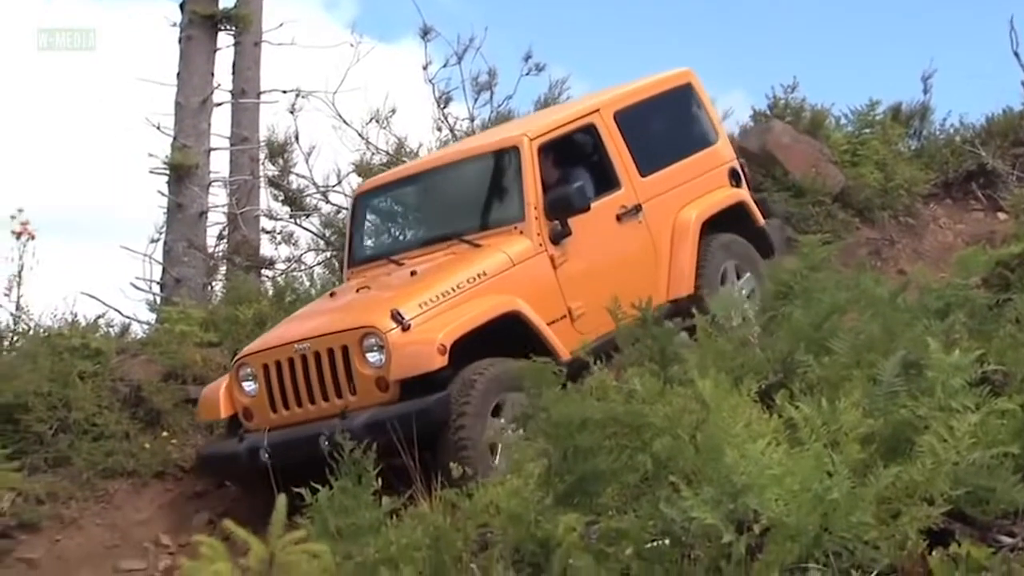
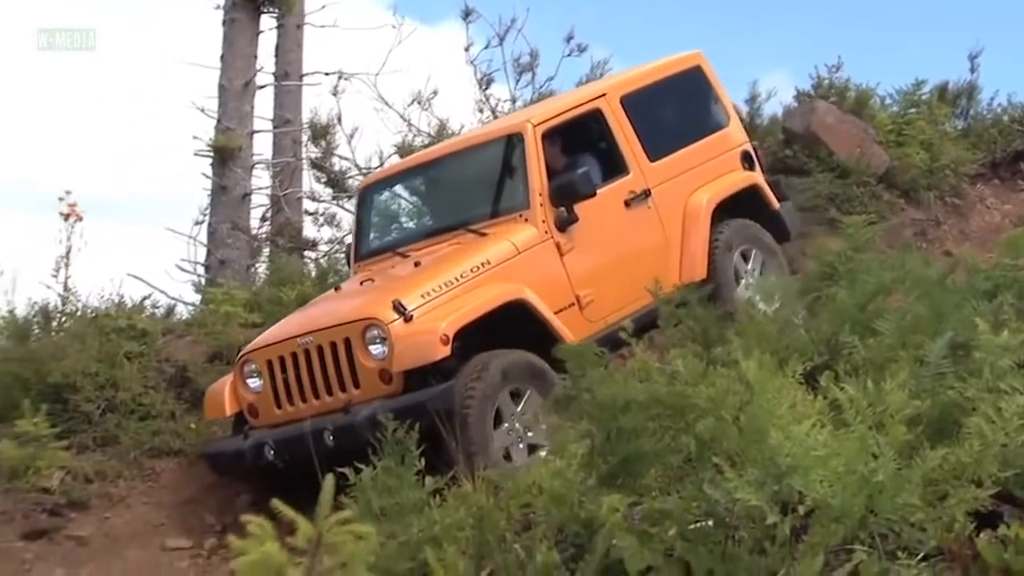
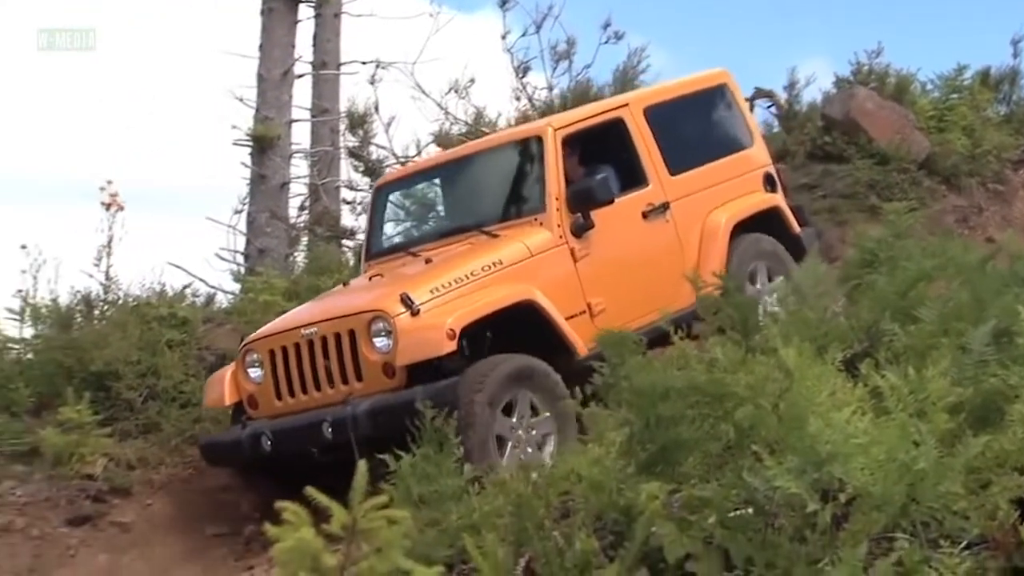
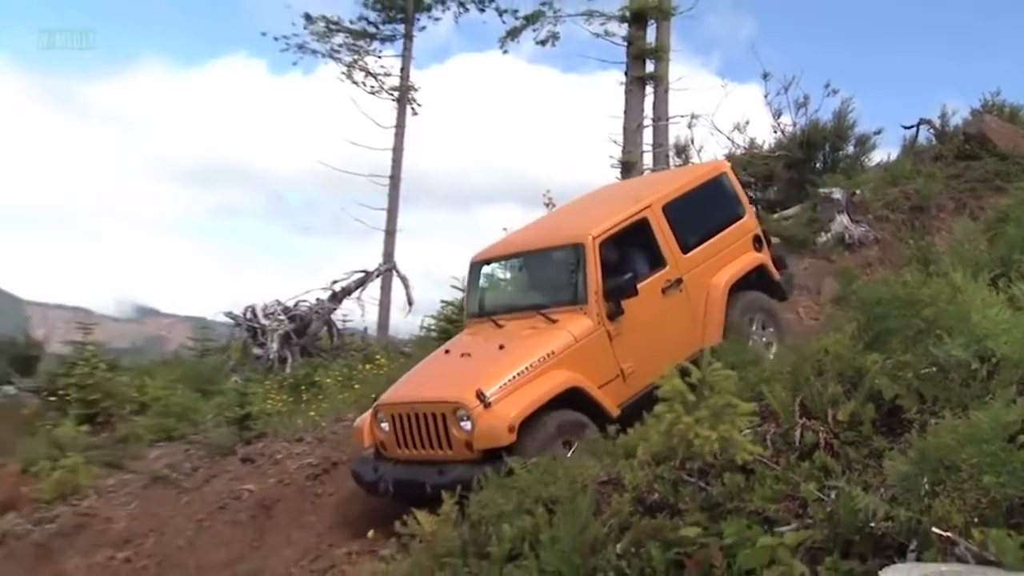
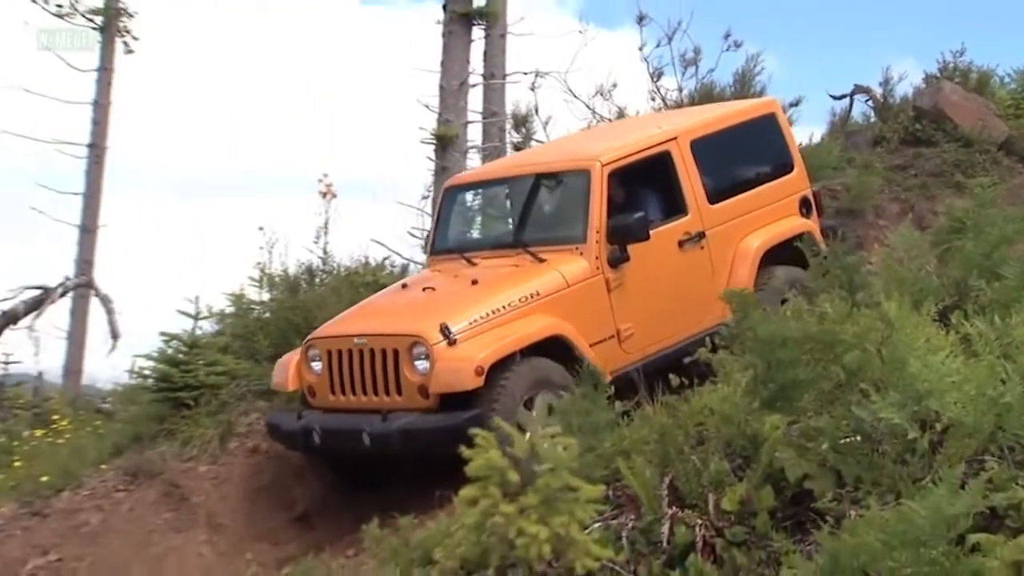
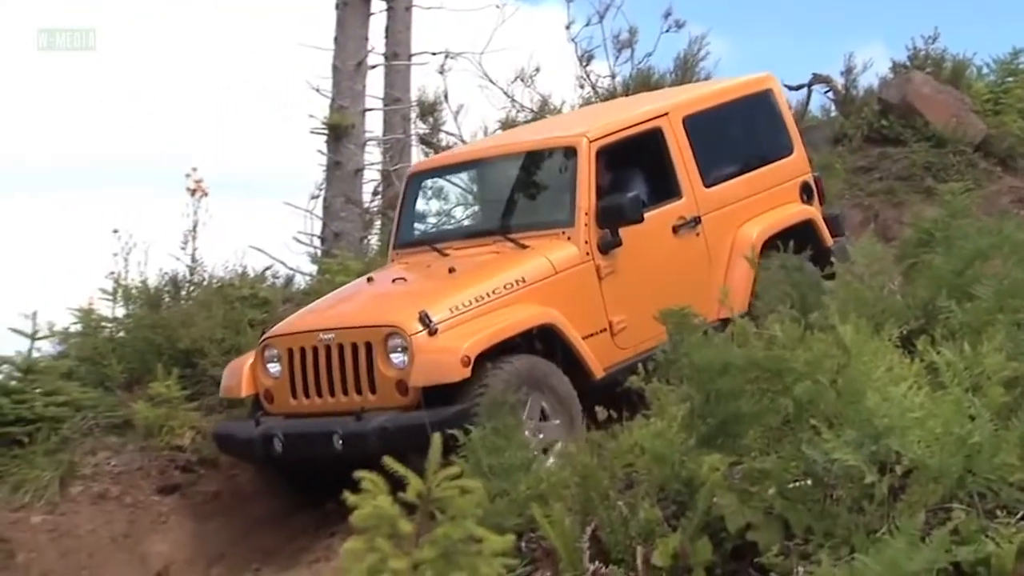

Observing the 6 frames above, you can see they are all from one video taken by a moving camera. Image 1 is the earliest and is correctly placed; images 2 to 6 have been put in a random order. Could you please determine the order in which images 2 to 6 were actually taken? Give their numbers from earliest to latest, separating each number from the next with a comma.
2, 3, 6, 5, 4
